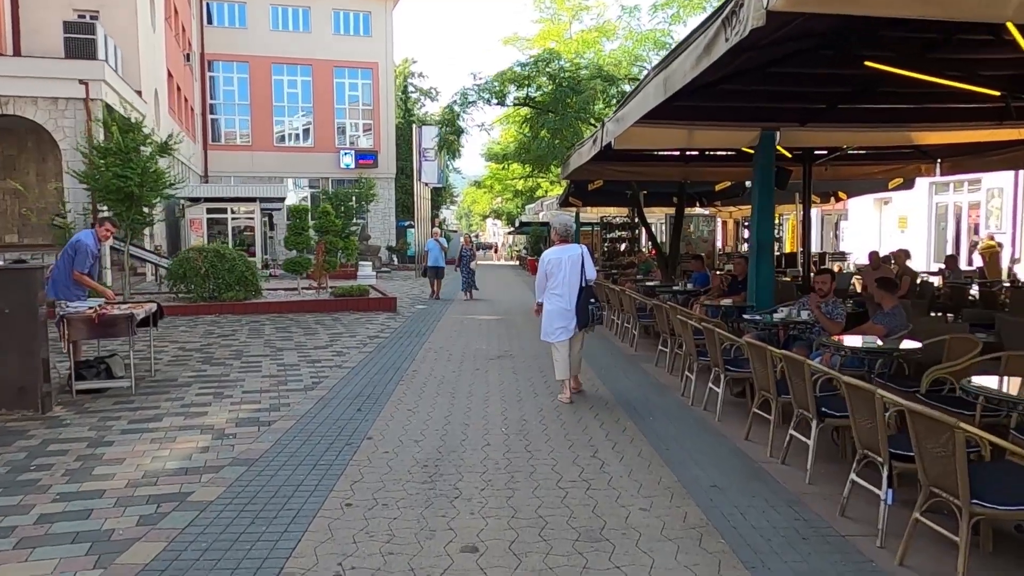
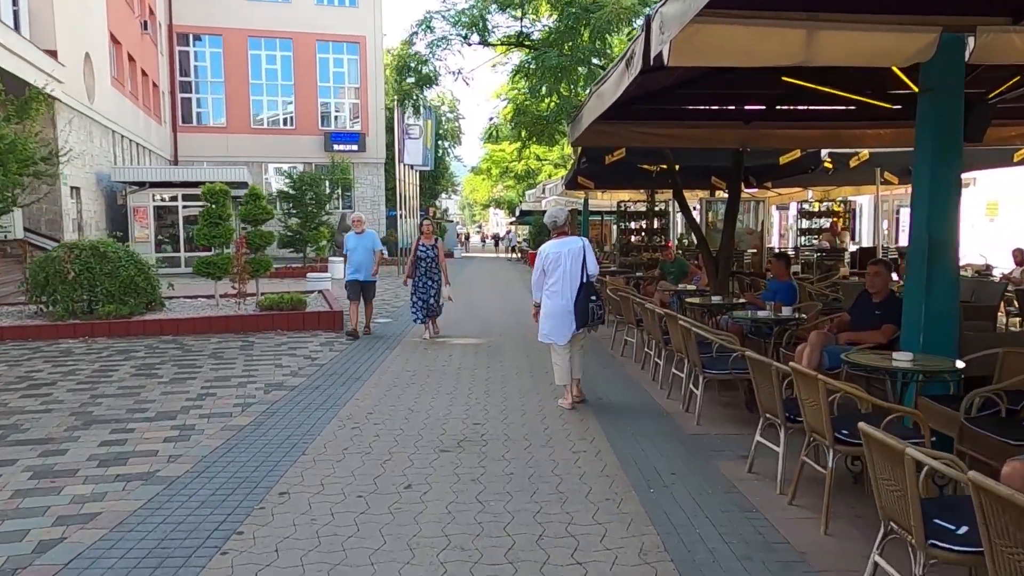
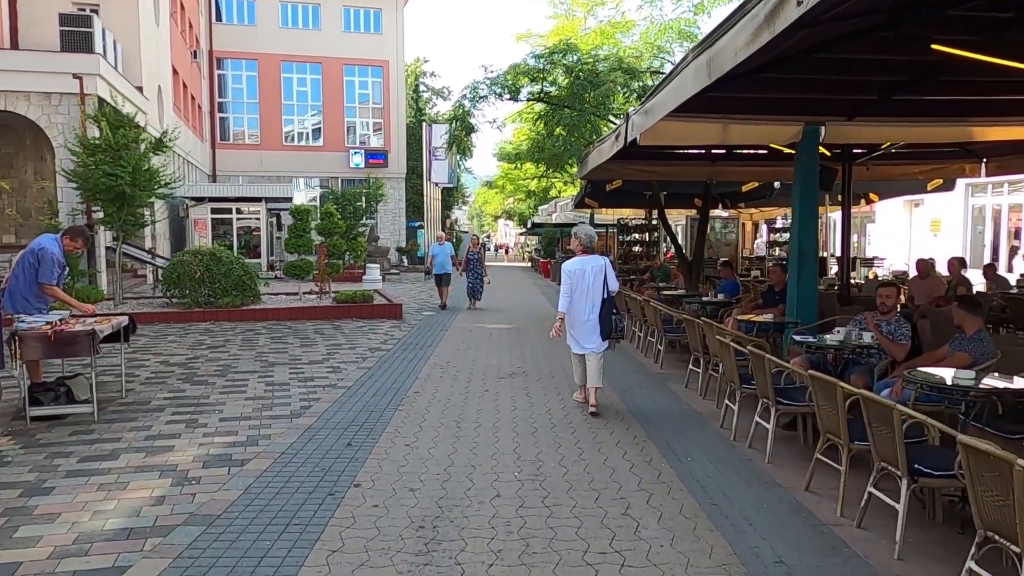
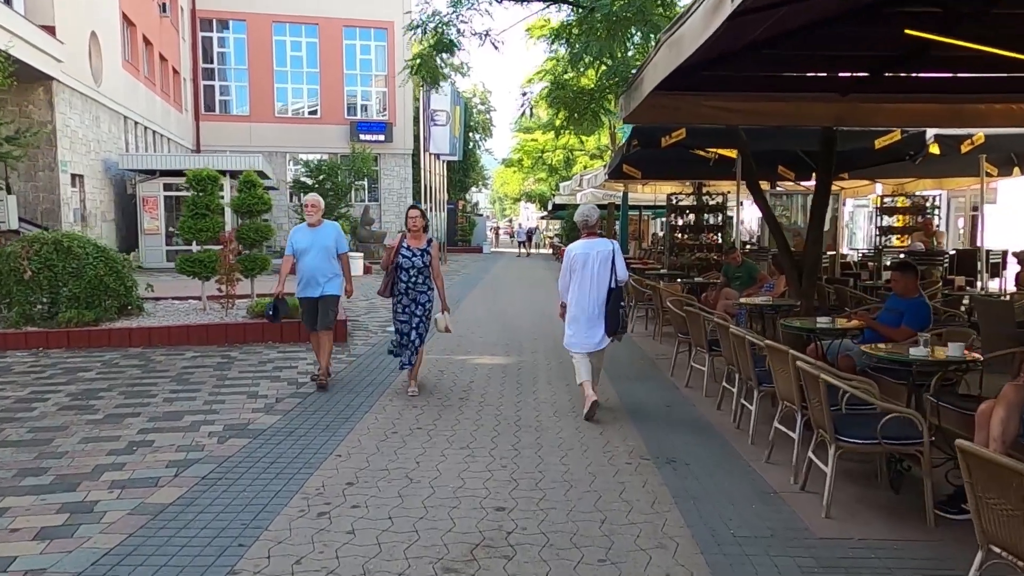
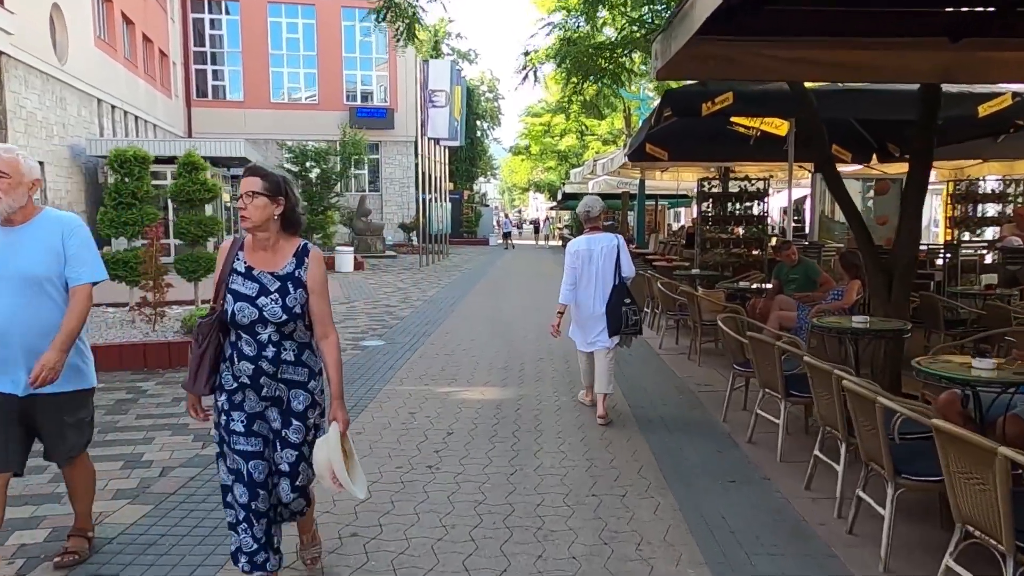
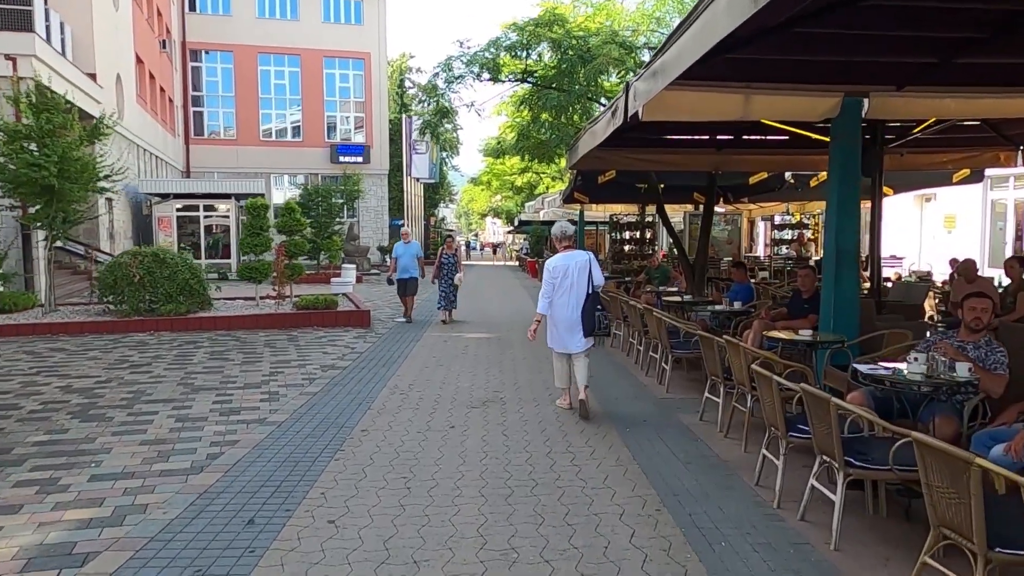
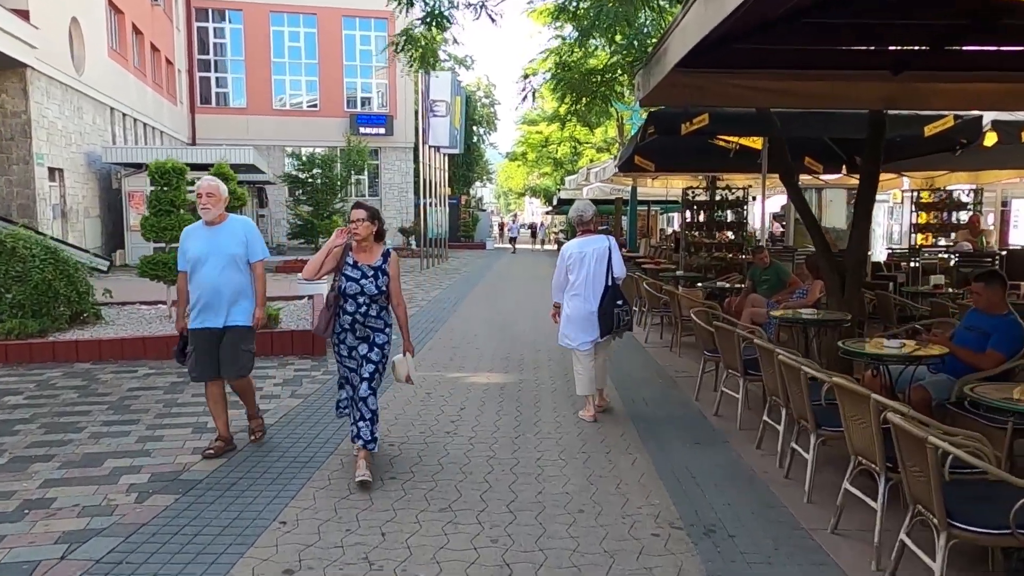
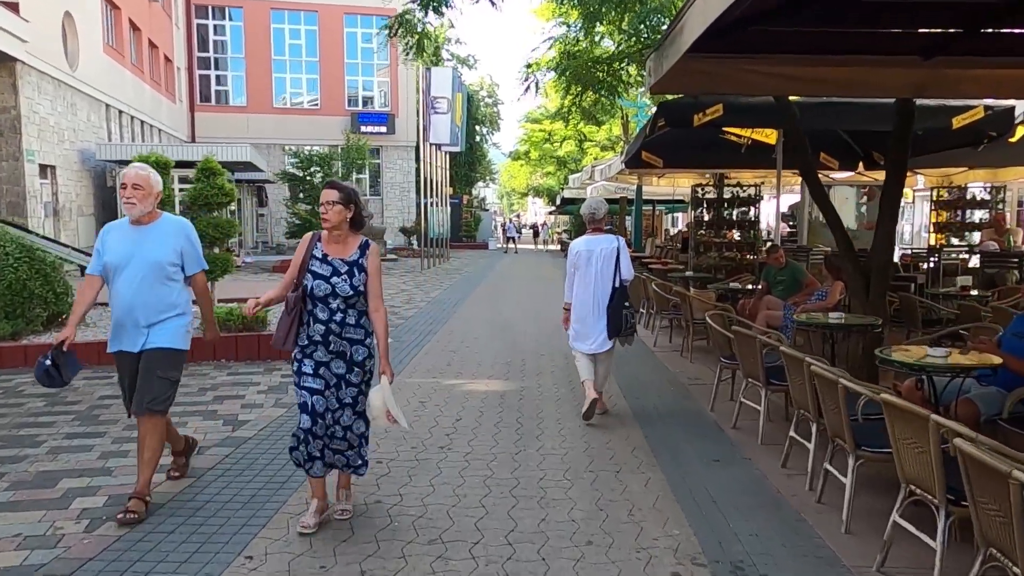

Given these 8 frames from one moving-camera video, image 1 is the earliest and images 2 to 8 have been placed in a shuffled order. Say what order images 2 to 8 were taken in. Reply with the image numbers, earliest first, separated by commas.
3, 6, 2, 4, 7, 8, 5
